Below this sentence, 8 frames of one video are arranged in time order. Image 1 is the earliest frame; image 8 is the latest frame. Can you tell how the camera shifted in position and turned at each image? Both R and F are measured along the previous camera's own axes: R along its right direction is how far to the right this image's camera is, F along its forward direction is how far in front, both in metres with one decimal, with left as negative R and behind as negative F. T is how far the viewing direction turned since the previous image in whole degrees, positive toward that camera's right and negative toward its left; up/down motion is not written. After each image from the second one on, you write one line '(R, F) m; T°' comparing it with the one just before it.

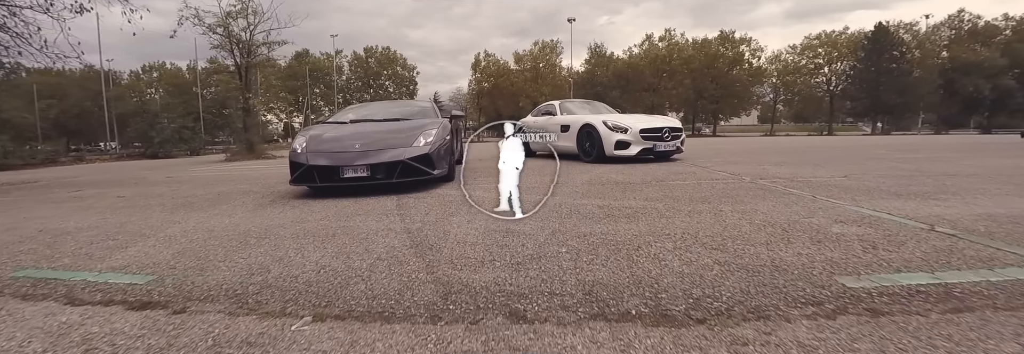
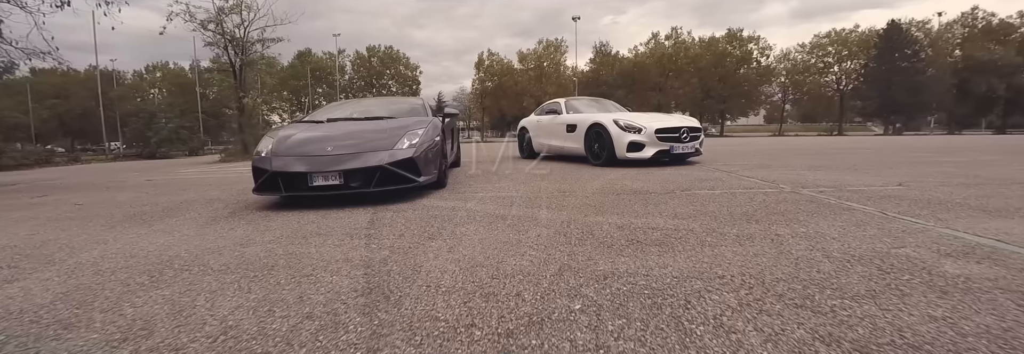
(+0.1, +0.8) m; -1°
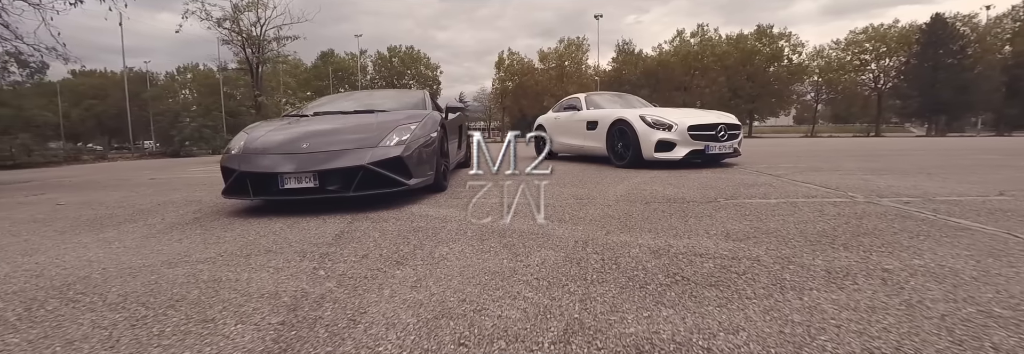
(+0.1, +0.7) m; -3°
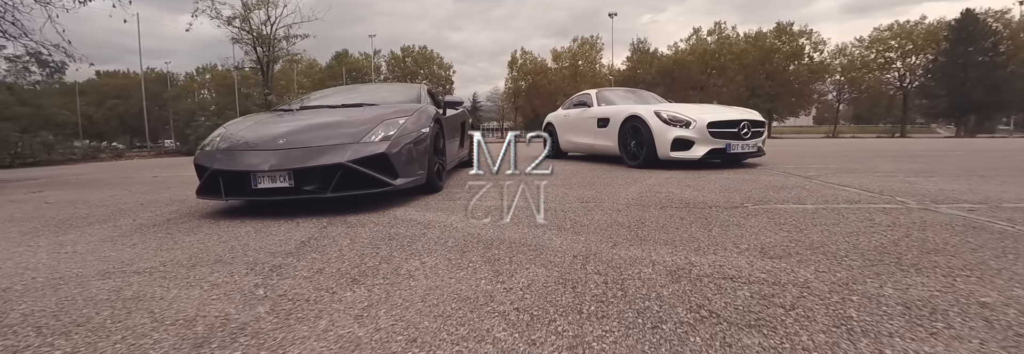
(+0.1, +0.4) m; -2°
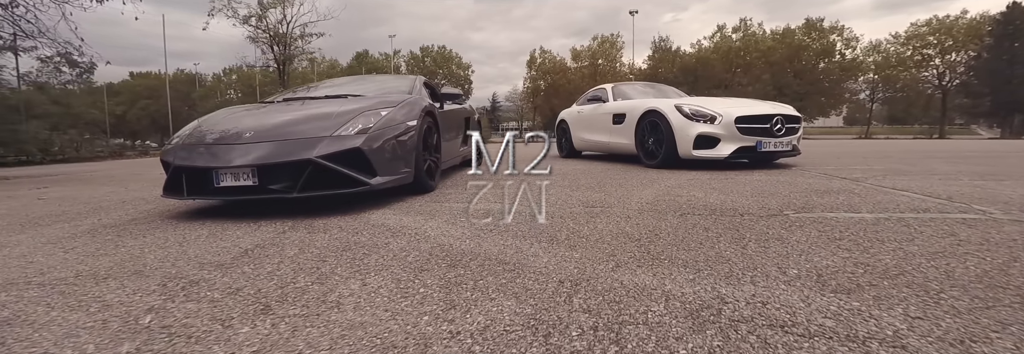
(+0.2, +0.5) m; -3°
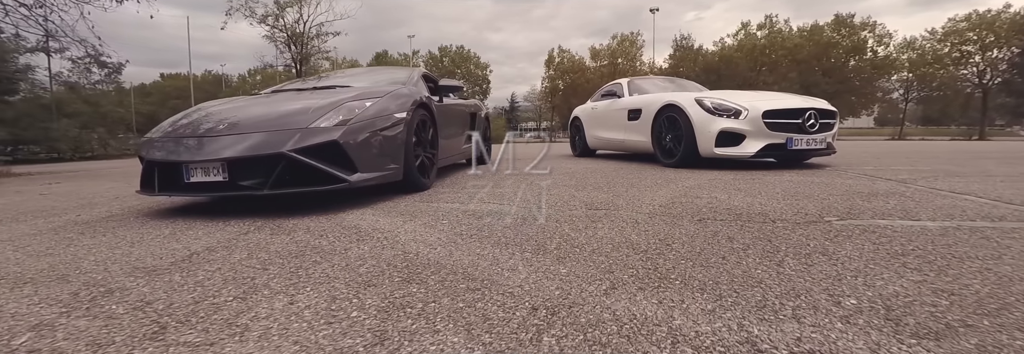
(+0.2, +0.3) m; -3°
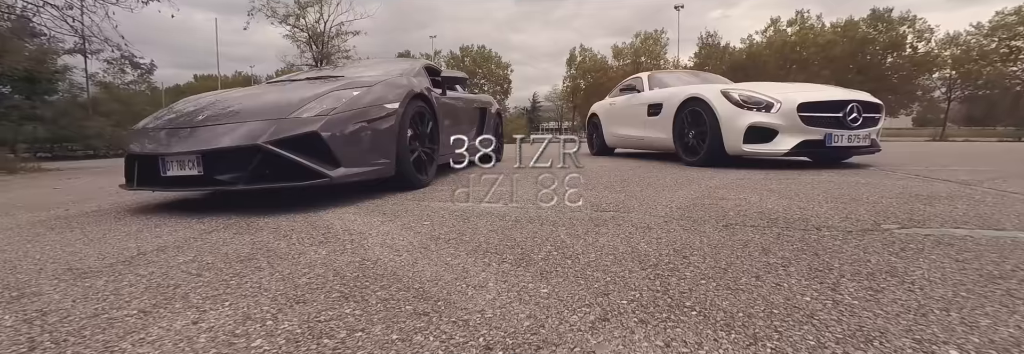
(+0.1, +0.3) m; -3°
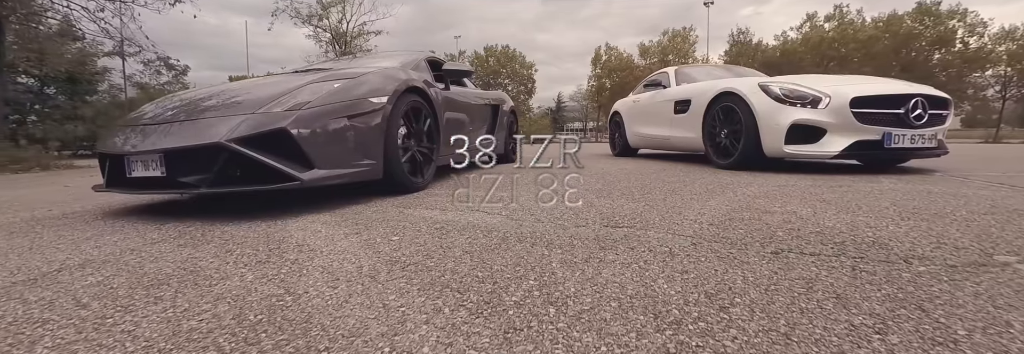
(+0.1, +0.4) m; -3°
